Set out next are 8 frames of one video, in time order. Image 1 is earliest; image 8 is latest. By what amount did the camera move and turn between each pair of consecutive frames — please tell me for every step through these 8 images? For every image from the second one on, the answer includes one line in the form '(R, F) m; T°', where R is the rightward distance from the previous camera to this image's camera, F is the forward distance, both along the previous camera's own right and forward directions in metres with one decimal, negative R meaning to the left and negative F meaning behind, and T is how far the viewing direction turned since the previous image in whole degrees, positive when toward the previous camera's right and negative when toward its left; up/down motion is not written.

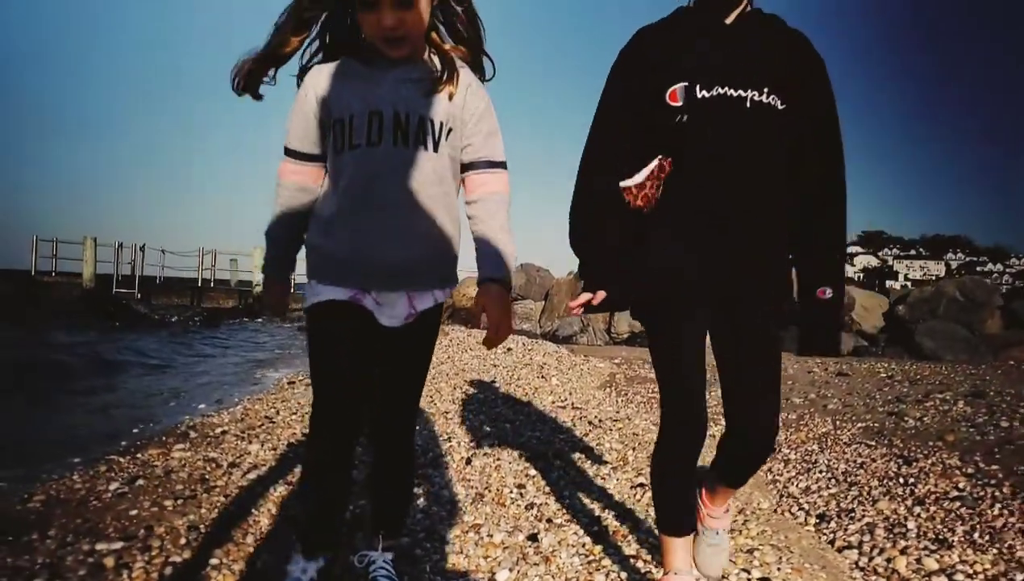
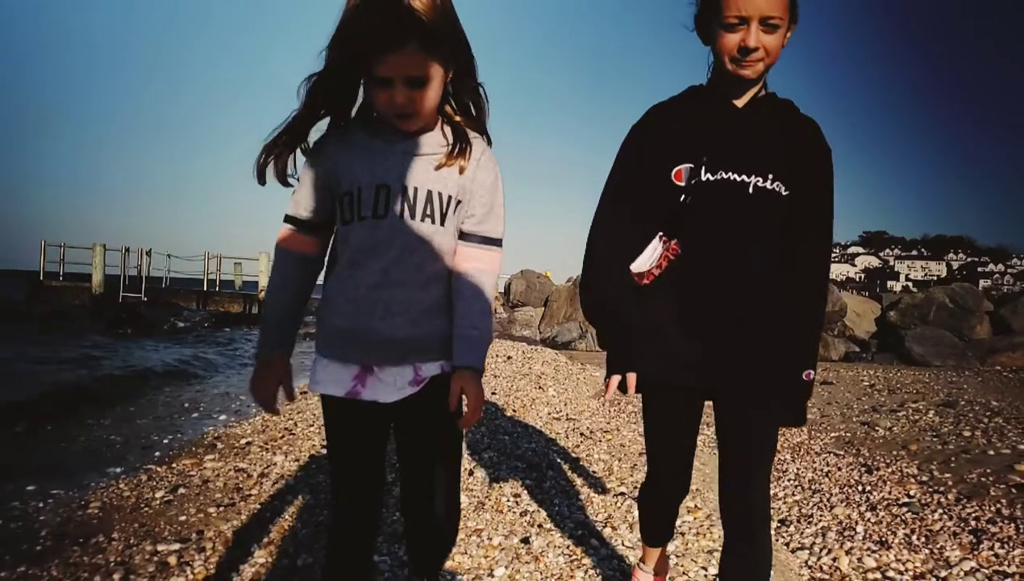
(0.0, -0.7) m; 0°
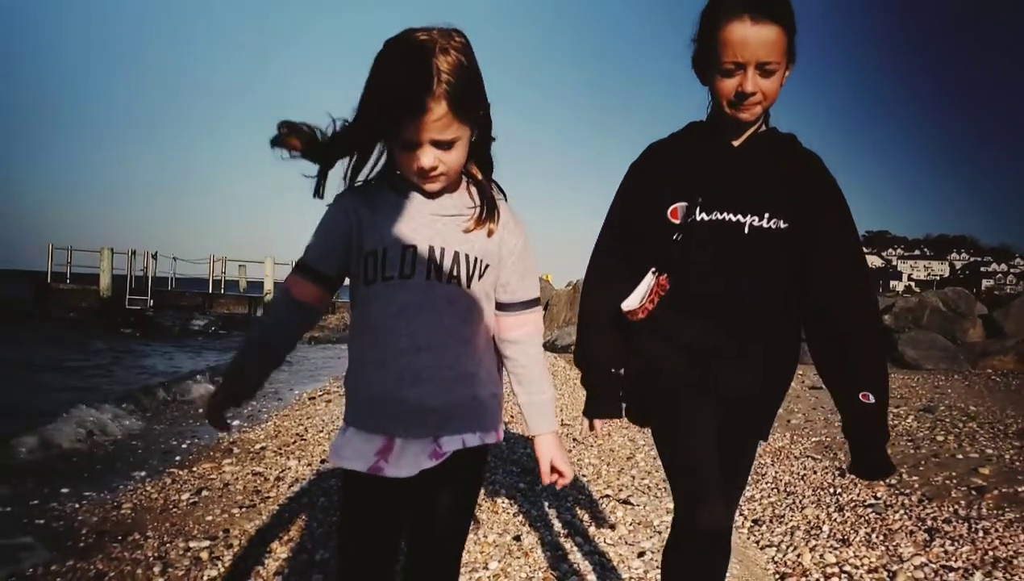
(+0.1, -0.5) m; 0°
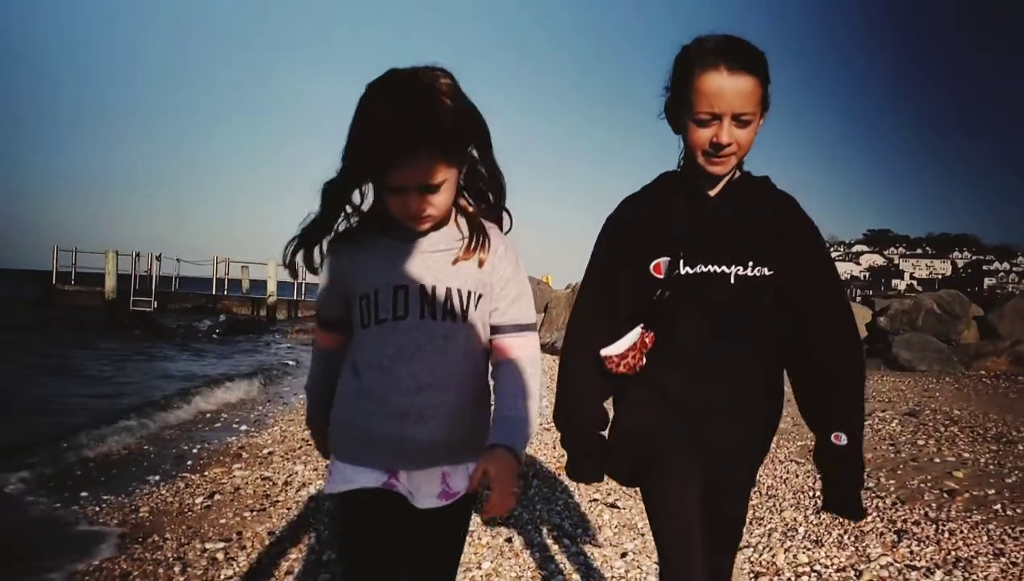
(+0.1, -0.4) m; 0°
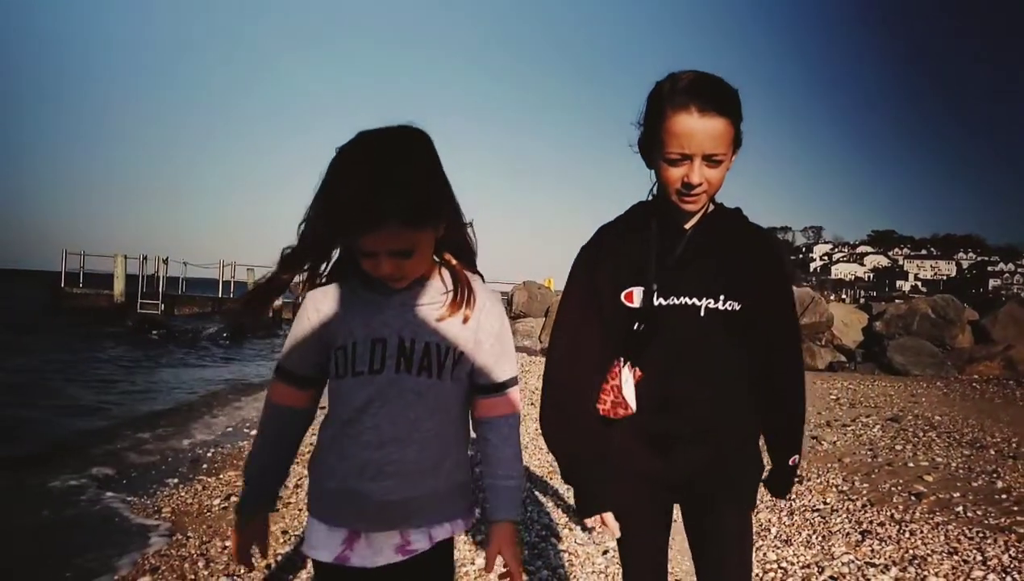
(+0.1, -0.5) m; 0°
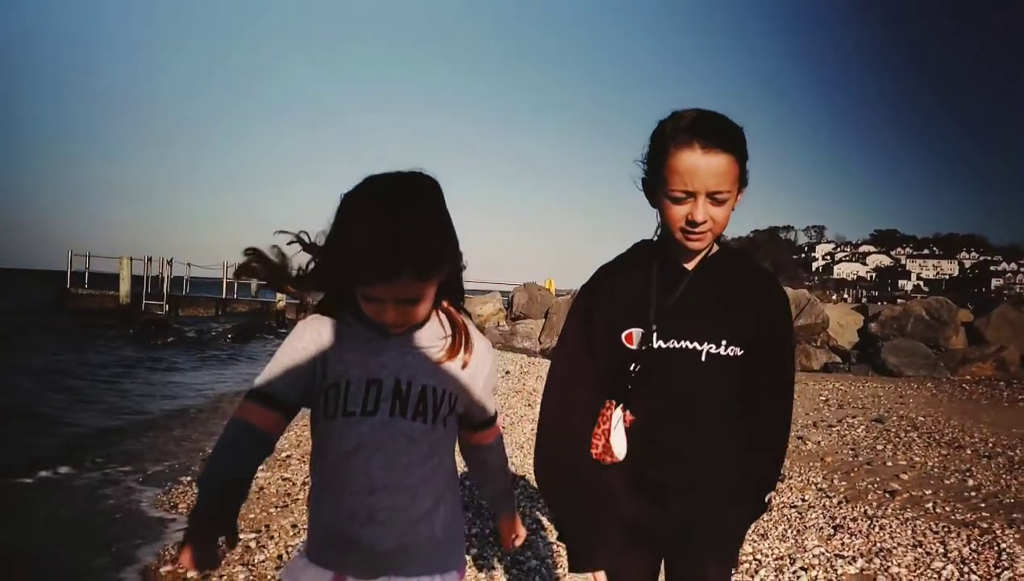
(+0.1, -0.4) m; 0°
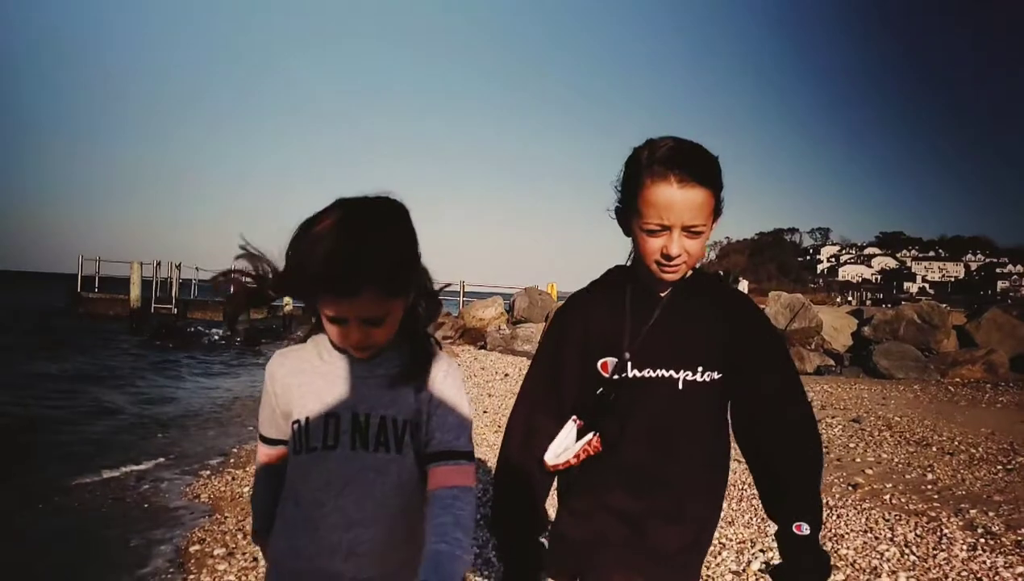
(+0.1, -0.7) m; 0°
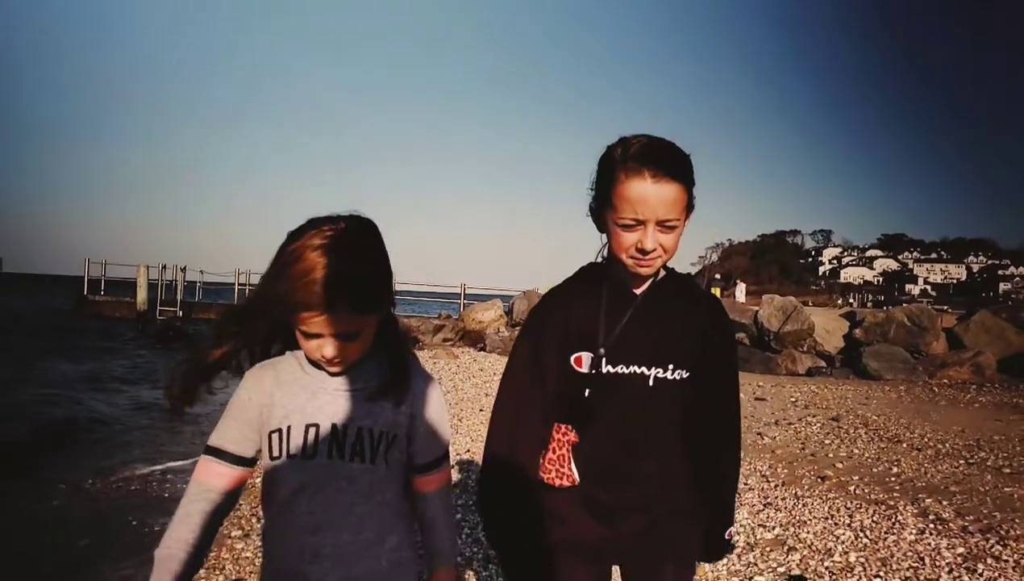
(+0.1, -0.7) m; 0°
